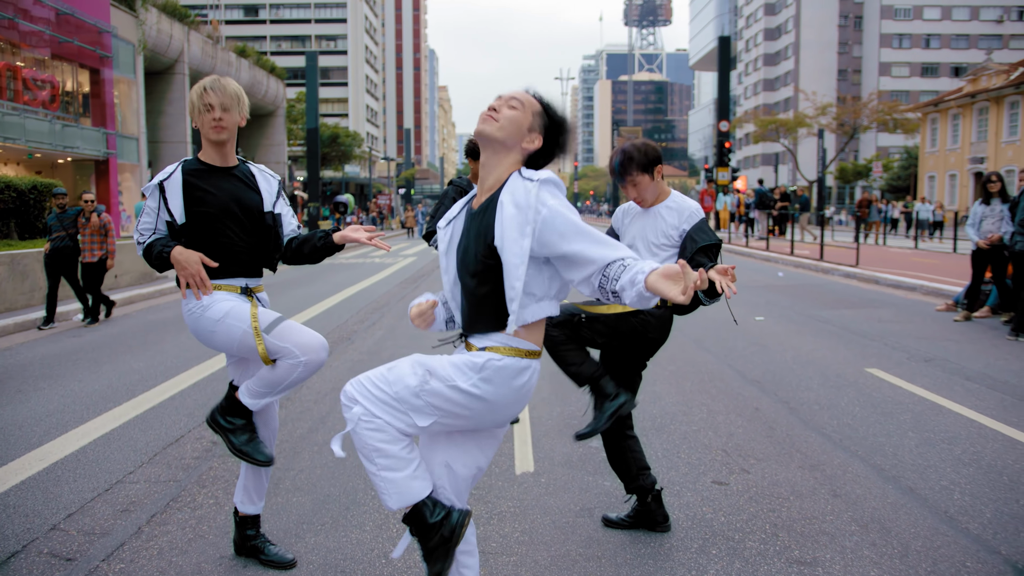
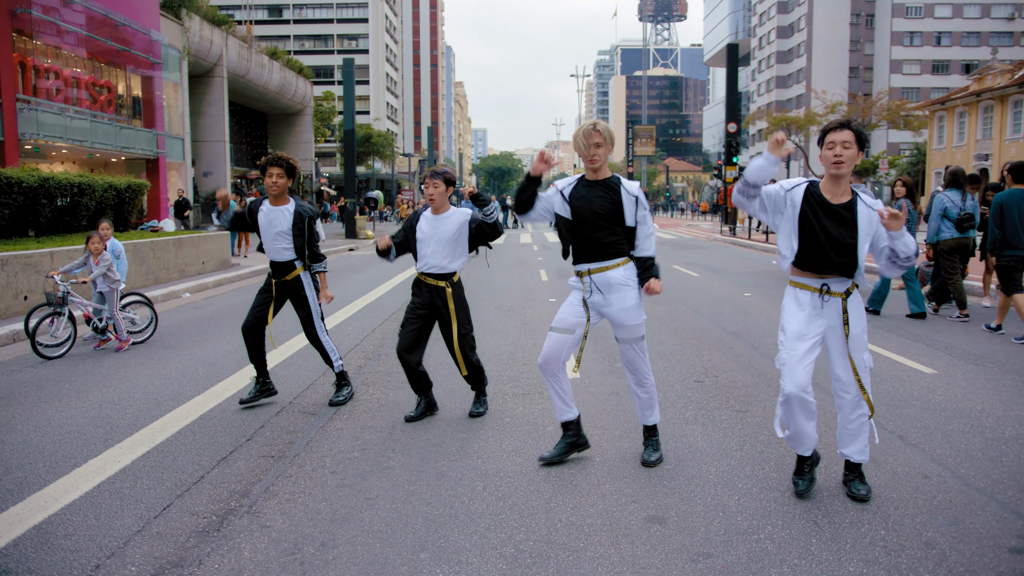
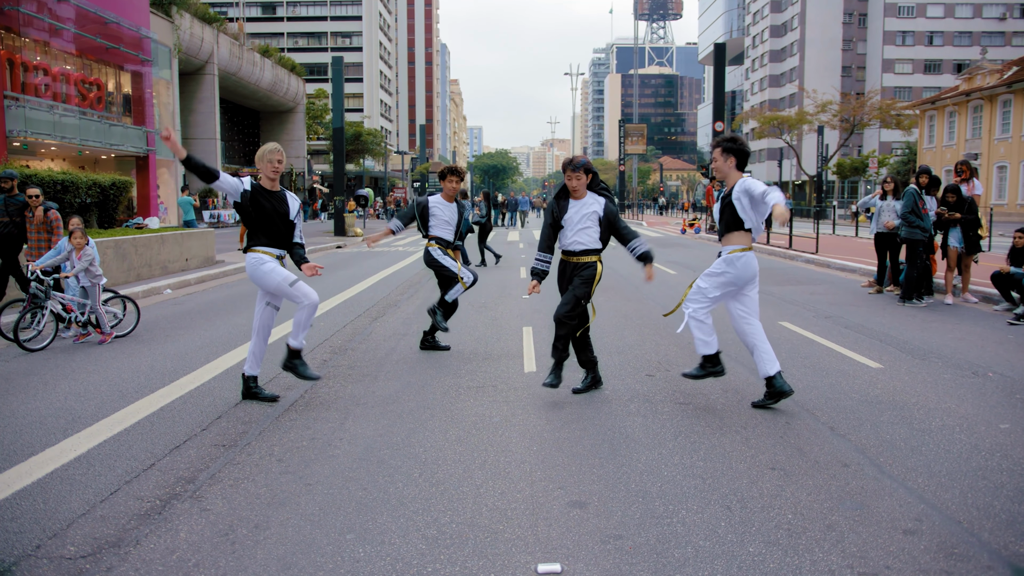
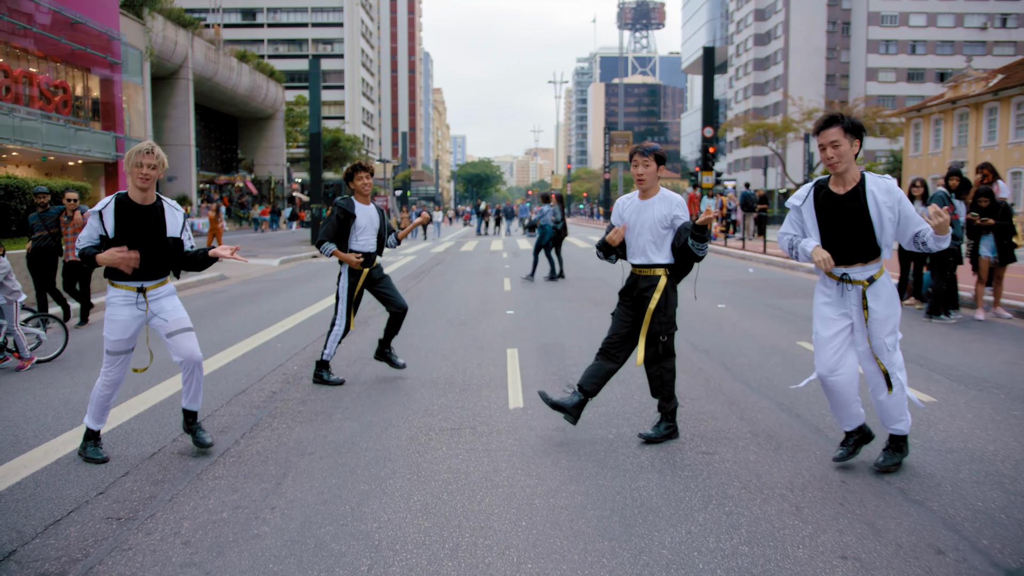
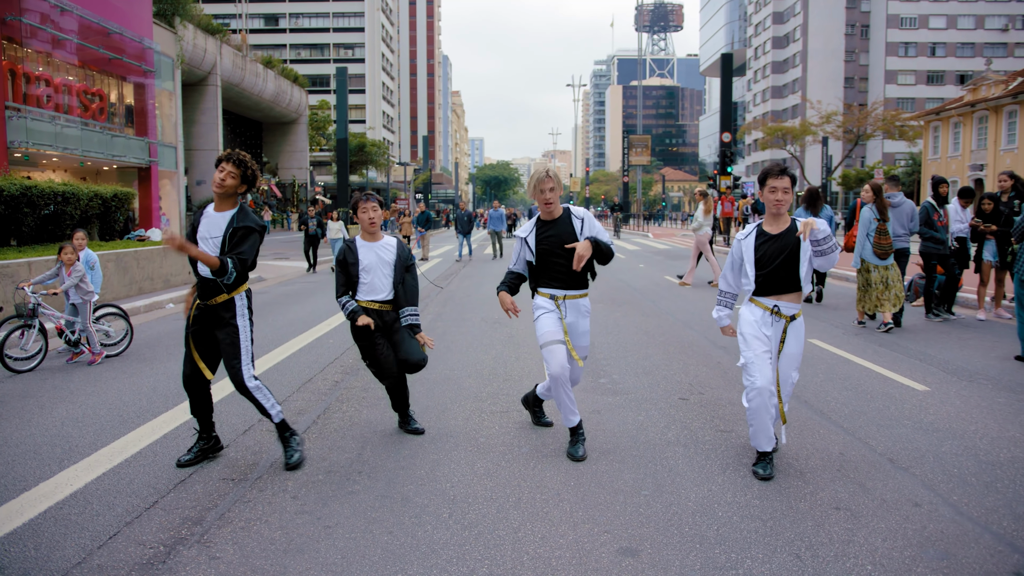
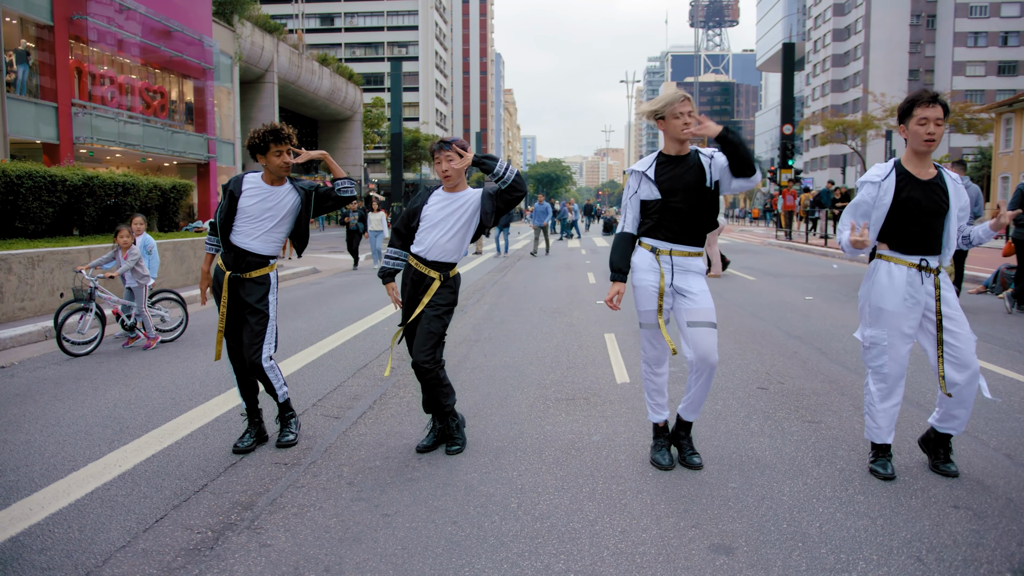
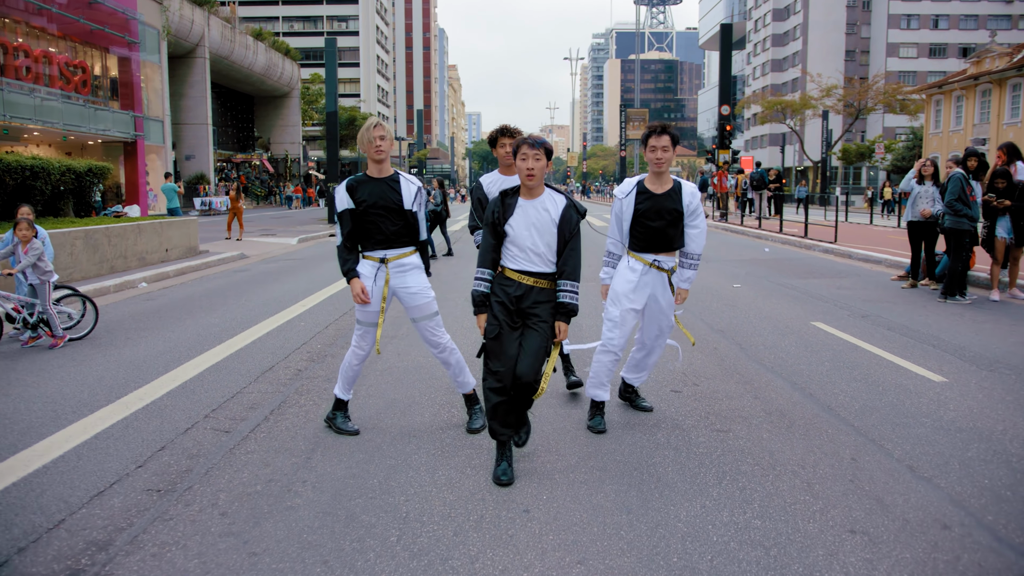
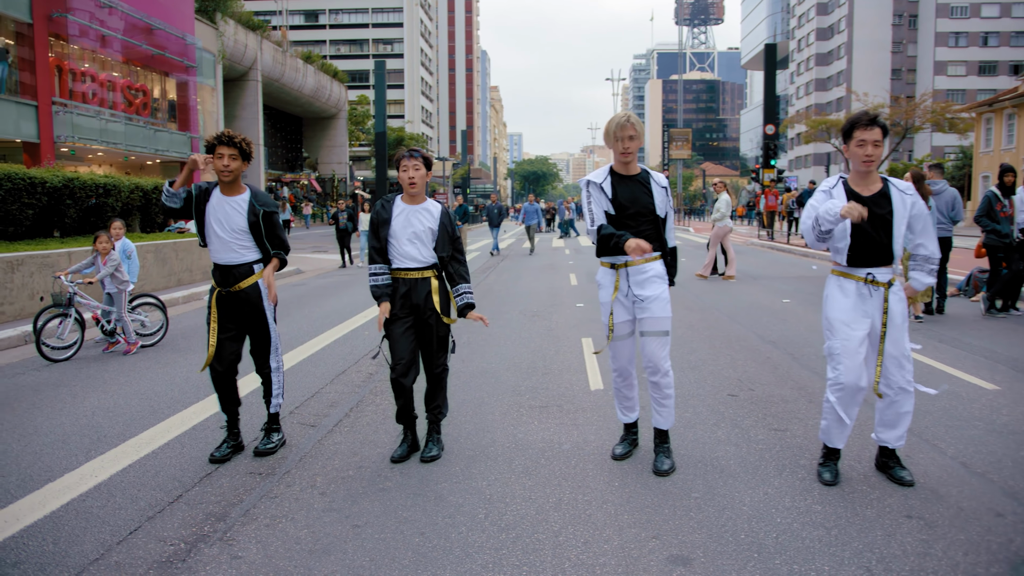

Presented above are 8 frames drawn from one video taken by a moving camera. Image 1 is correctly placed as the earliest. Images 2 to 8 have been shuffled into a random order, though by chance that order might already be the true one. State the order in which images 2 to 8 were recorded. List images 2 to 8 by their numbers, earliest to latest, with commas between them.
4, 3, 7, 5, 8, 6, 2
